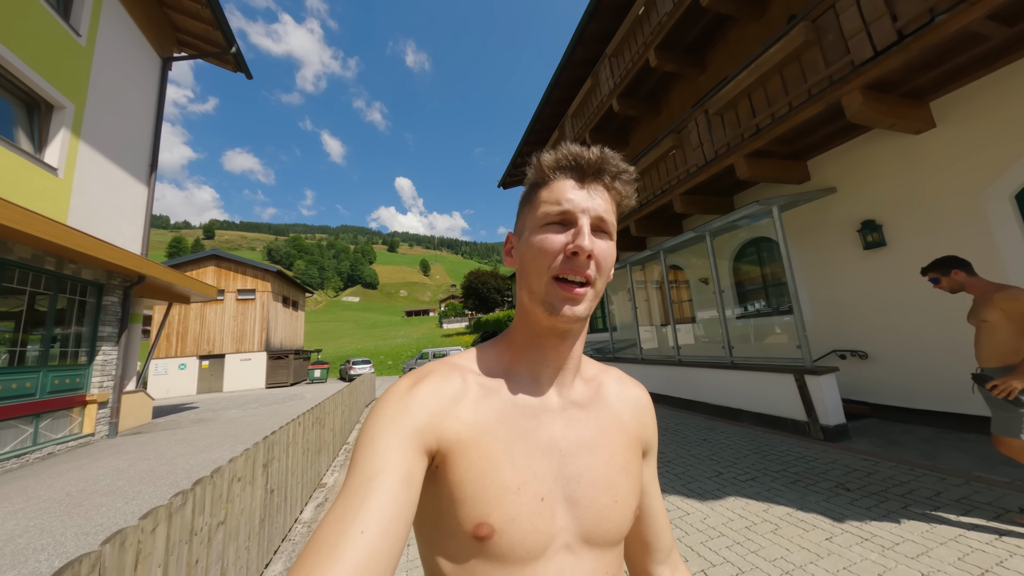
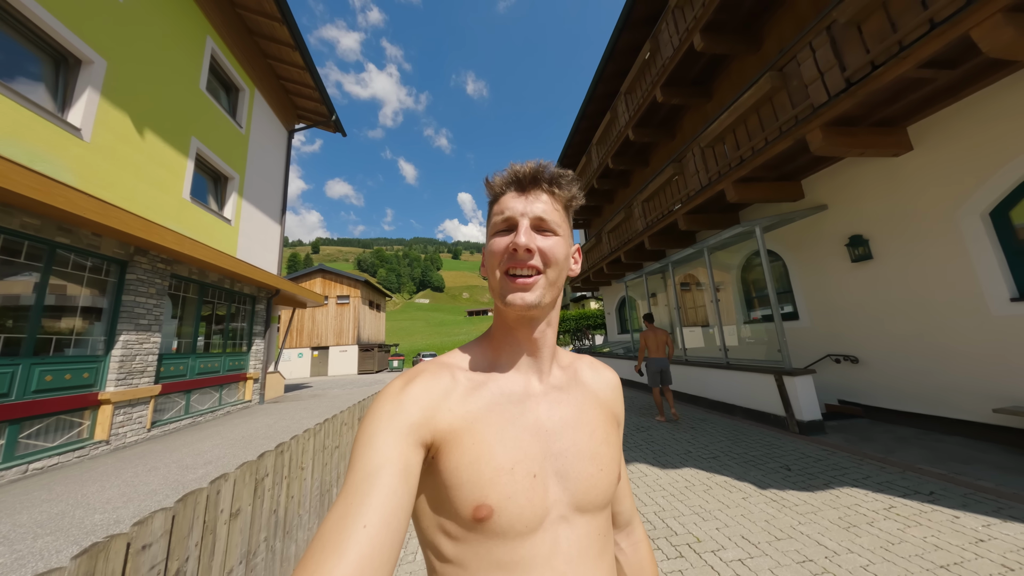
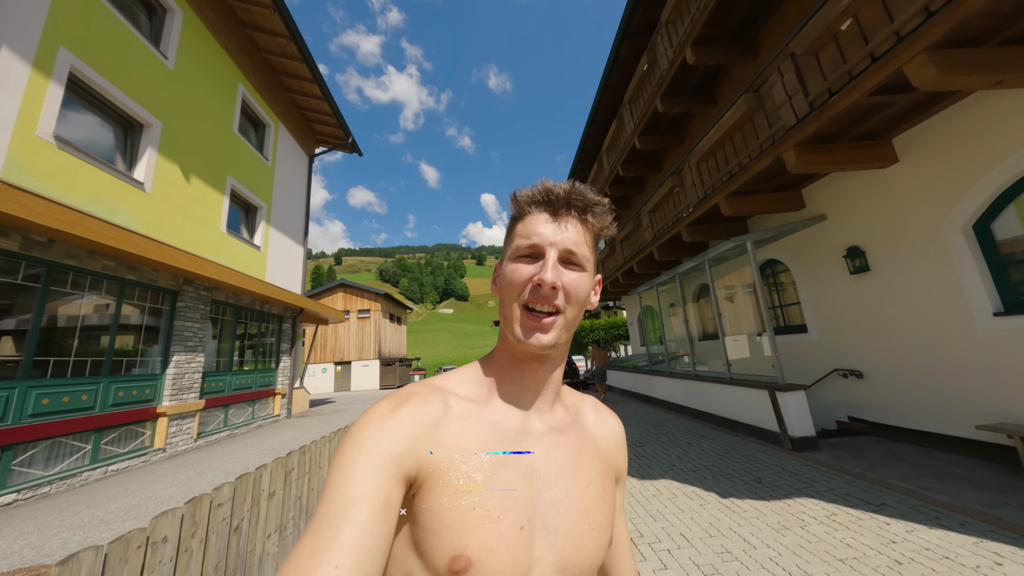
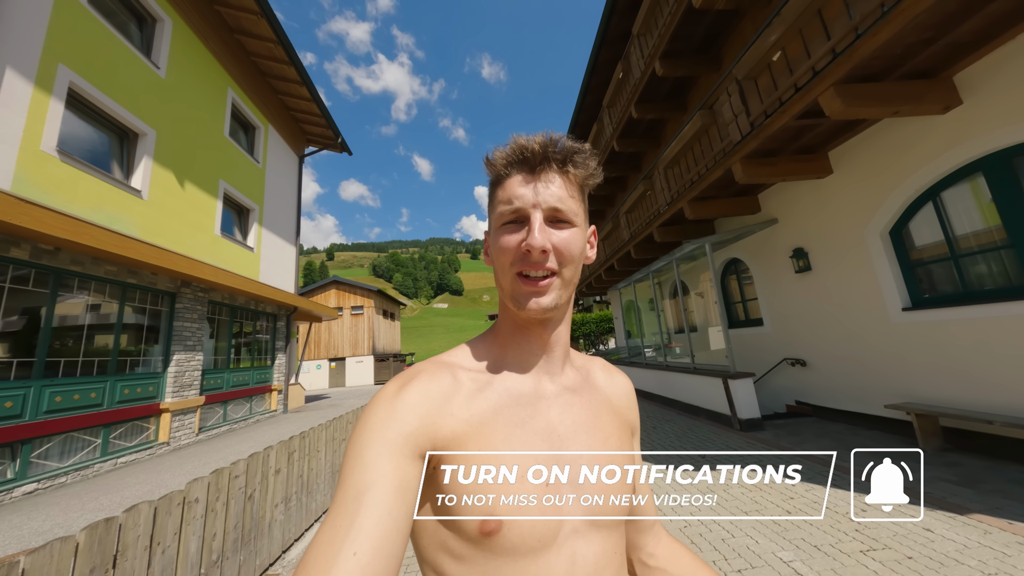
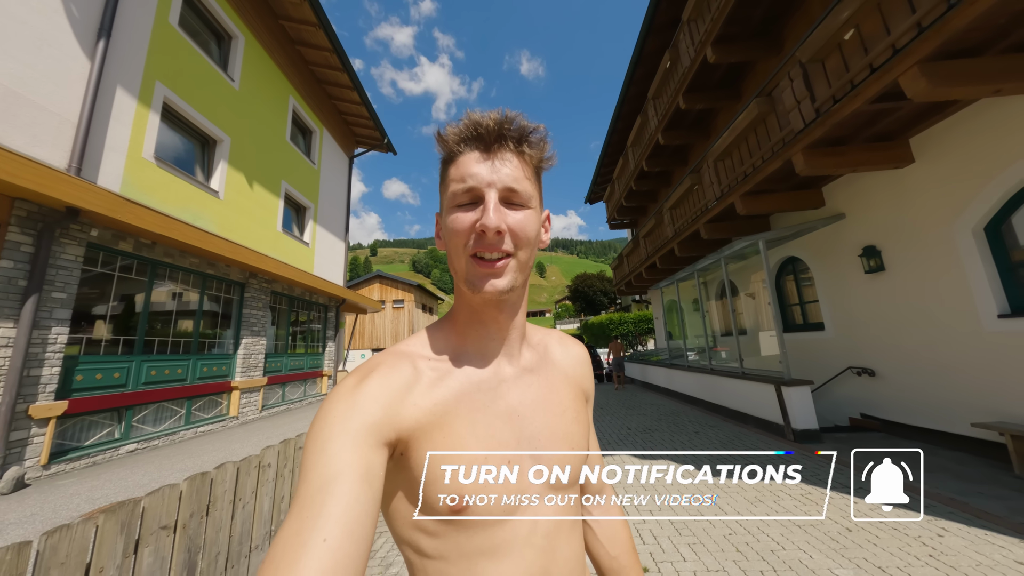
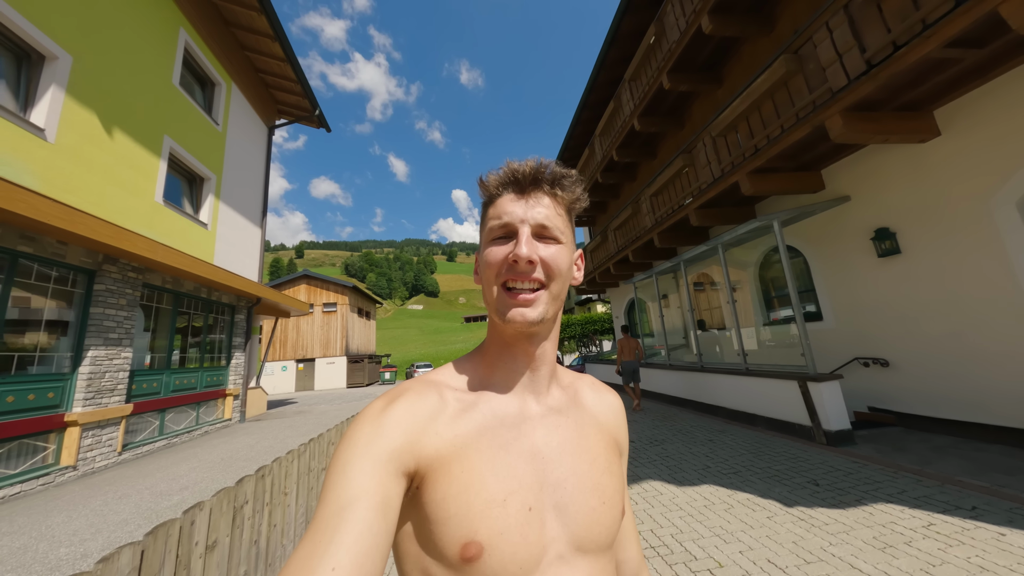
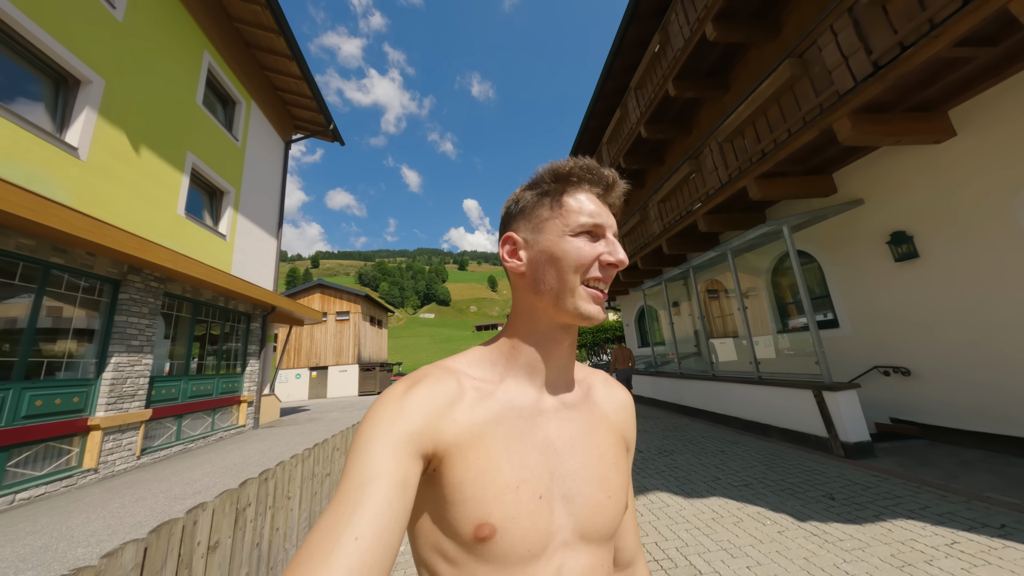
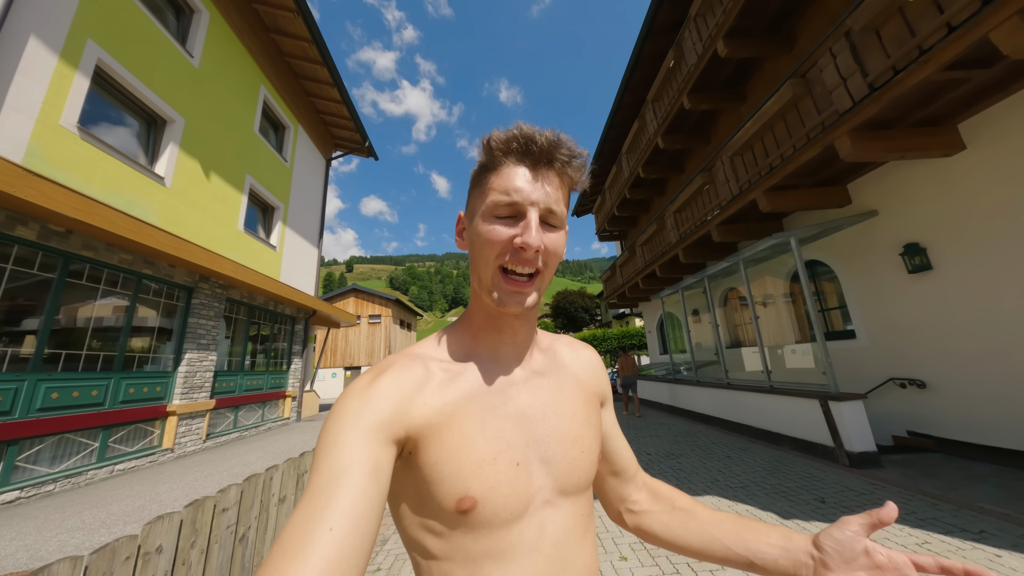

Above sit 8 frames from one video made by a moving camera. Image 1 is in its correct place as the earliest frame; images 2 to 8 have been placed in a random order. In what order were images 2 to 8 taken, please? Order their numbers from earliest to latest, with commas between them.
2, 6, 7, 8, 3, 5, 4
